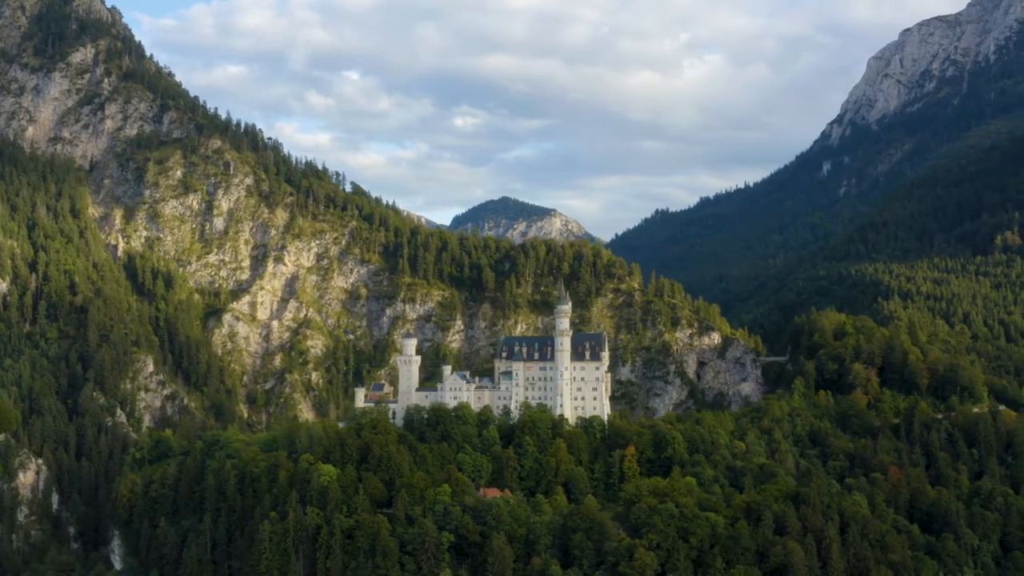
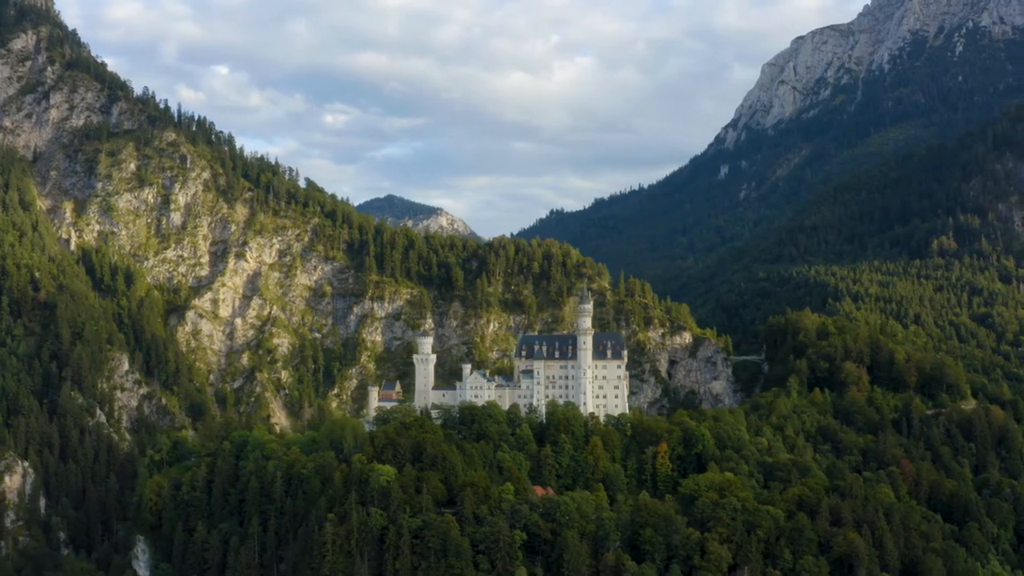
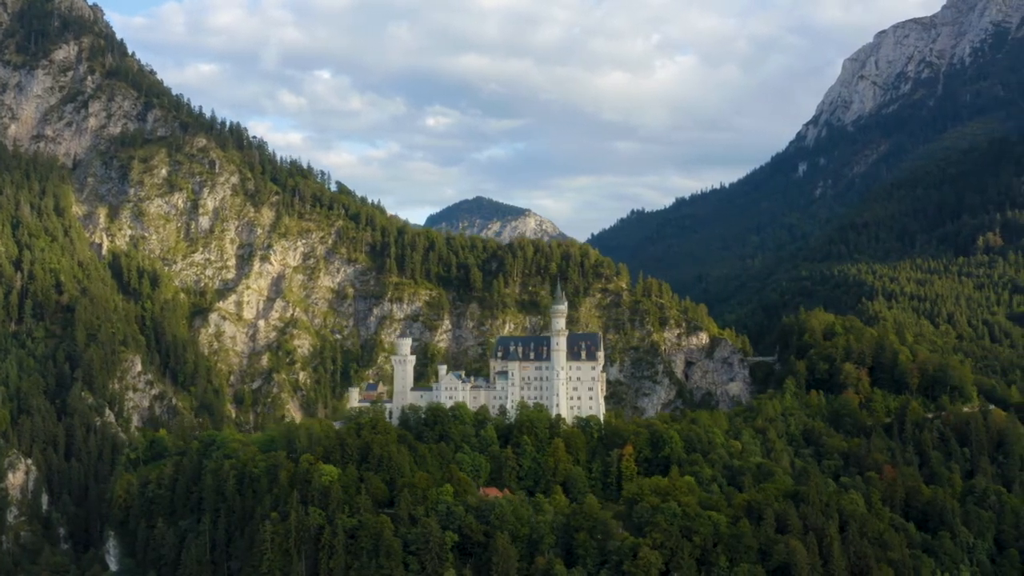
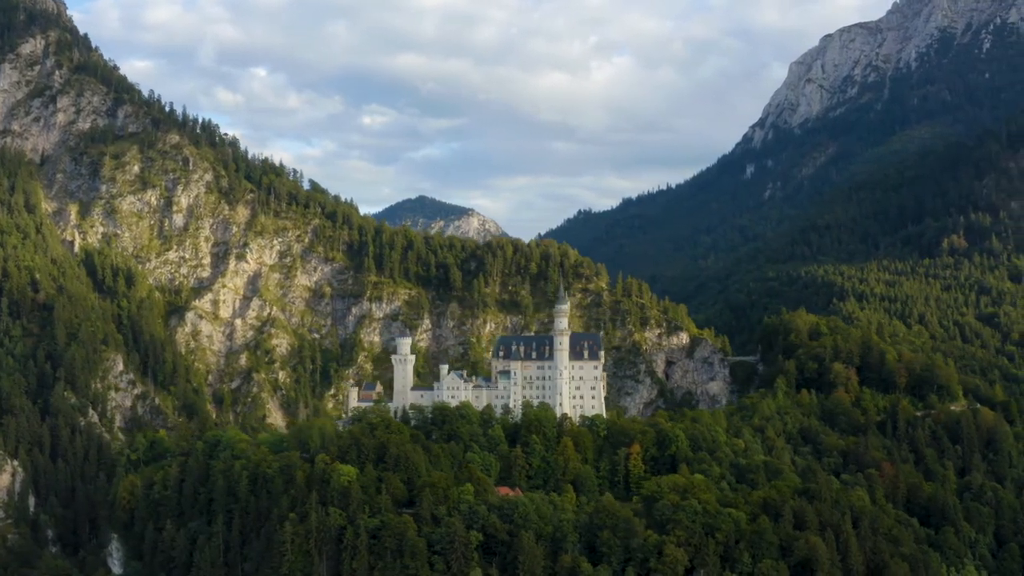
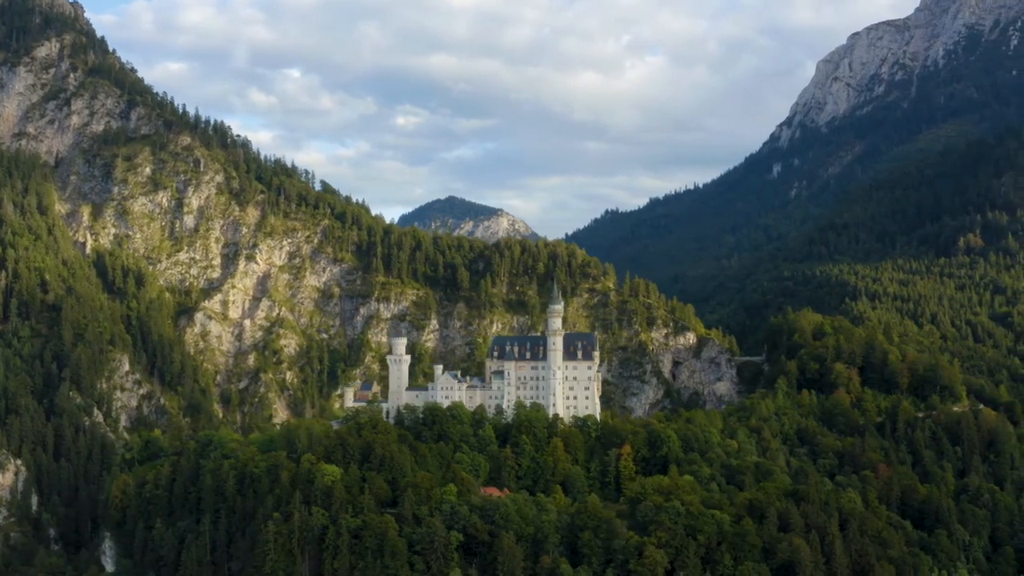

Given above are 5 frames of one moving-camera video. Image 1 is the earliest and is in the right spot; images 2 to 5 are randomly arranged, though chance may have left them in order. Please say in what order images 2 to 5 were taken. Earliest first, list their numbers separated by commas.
3, 5, 4, 2
